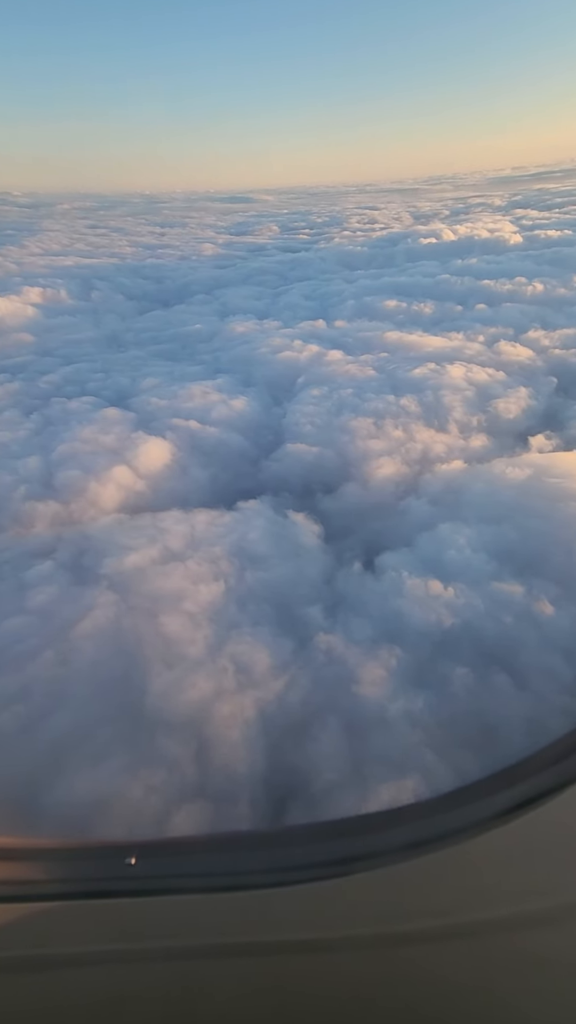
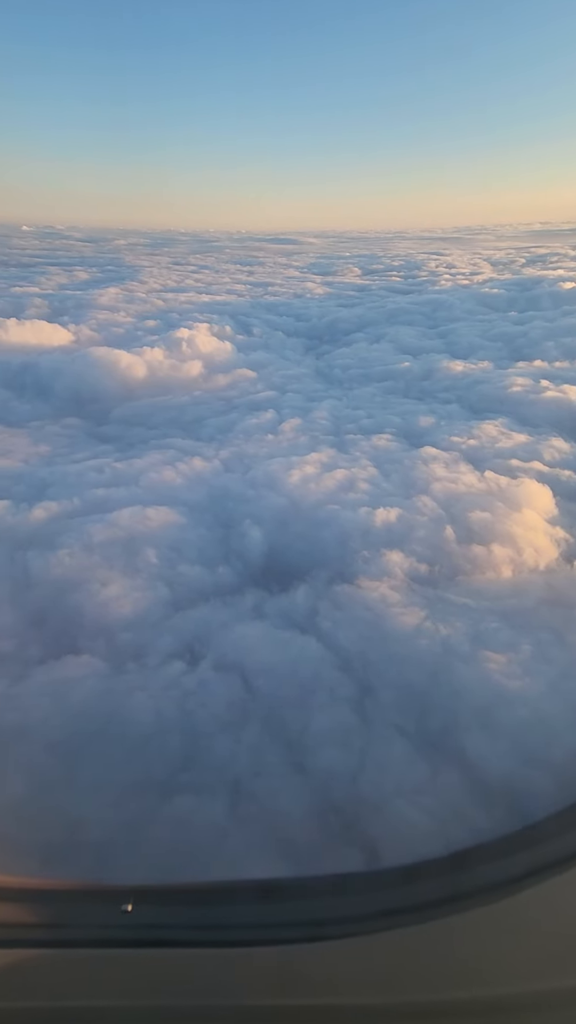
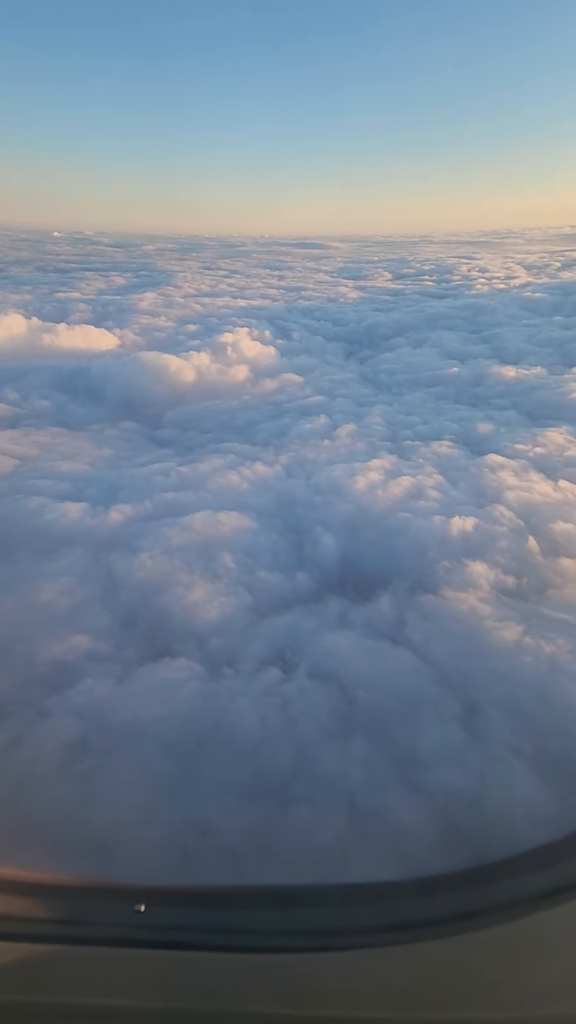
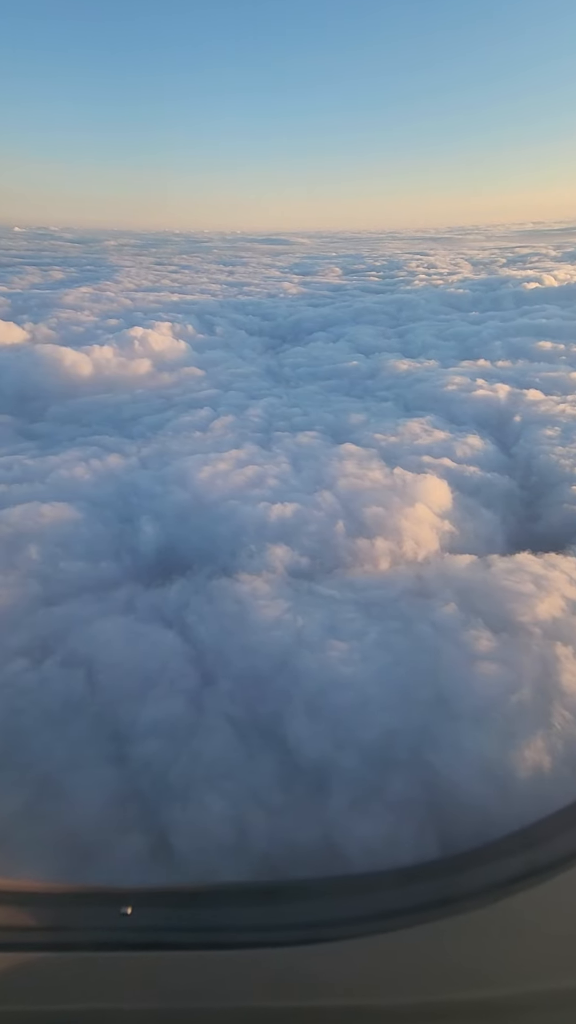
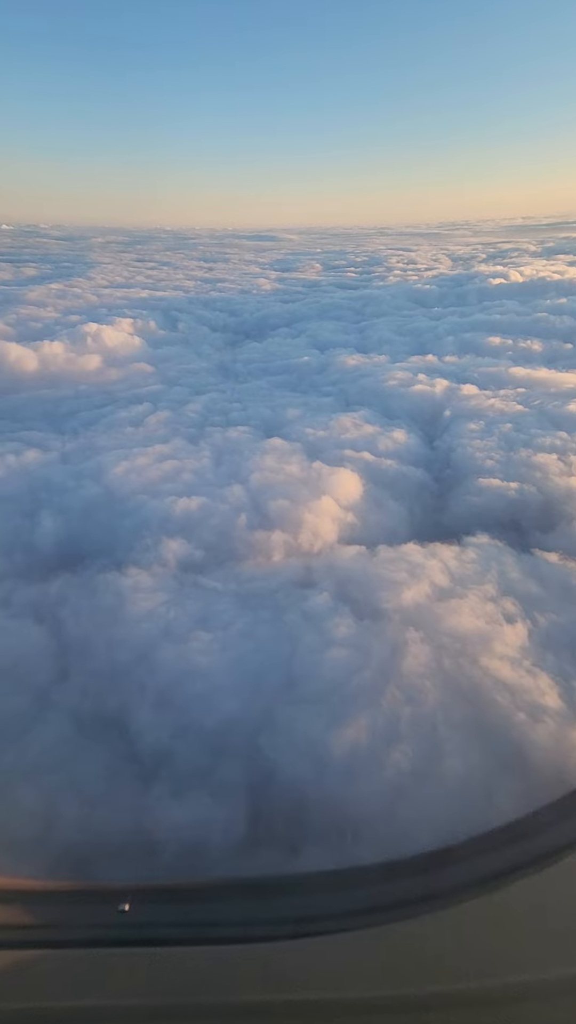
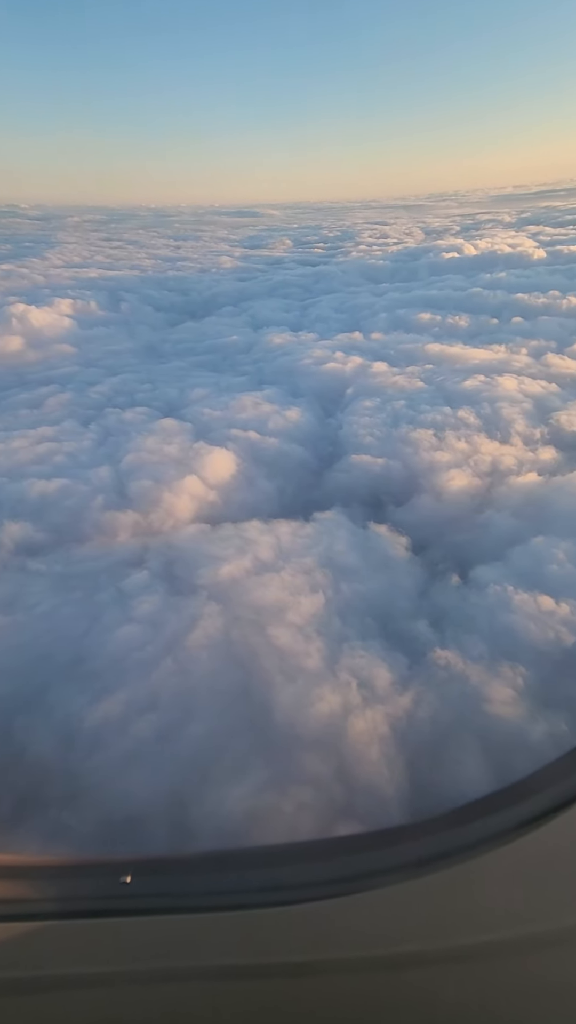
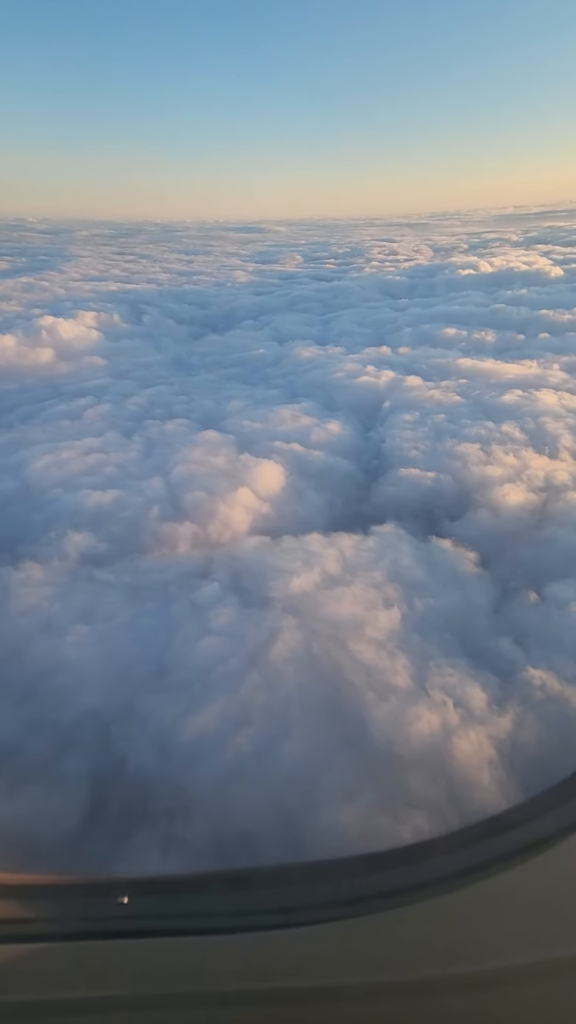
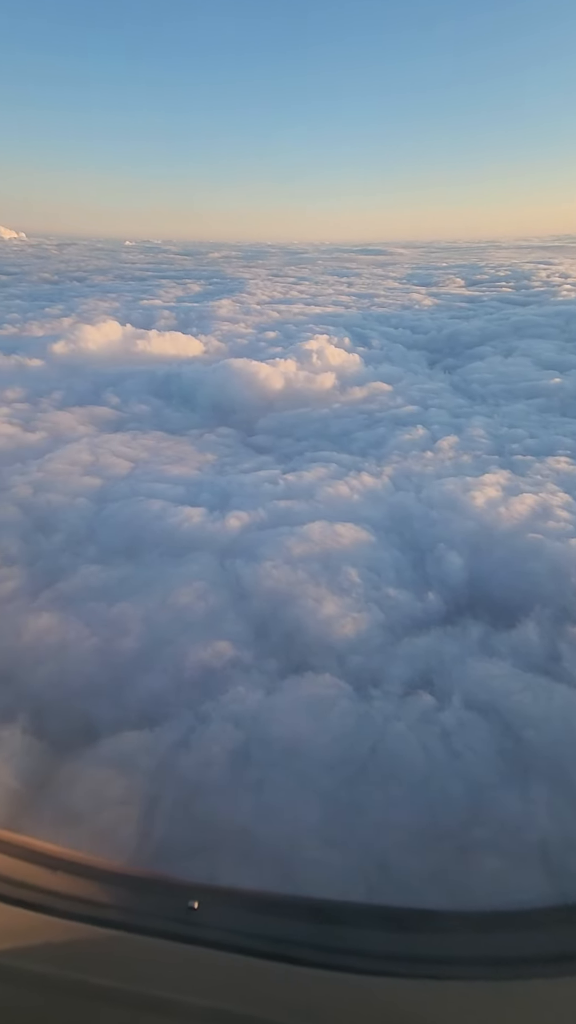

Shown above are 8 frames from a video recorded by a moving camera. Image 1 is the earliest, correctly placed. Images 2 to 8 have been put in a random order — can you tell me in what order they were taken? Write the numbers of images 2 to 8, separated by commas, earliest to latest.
6, 7, 5, 4, 2, 3, 8
